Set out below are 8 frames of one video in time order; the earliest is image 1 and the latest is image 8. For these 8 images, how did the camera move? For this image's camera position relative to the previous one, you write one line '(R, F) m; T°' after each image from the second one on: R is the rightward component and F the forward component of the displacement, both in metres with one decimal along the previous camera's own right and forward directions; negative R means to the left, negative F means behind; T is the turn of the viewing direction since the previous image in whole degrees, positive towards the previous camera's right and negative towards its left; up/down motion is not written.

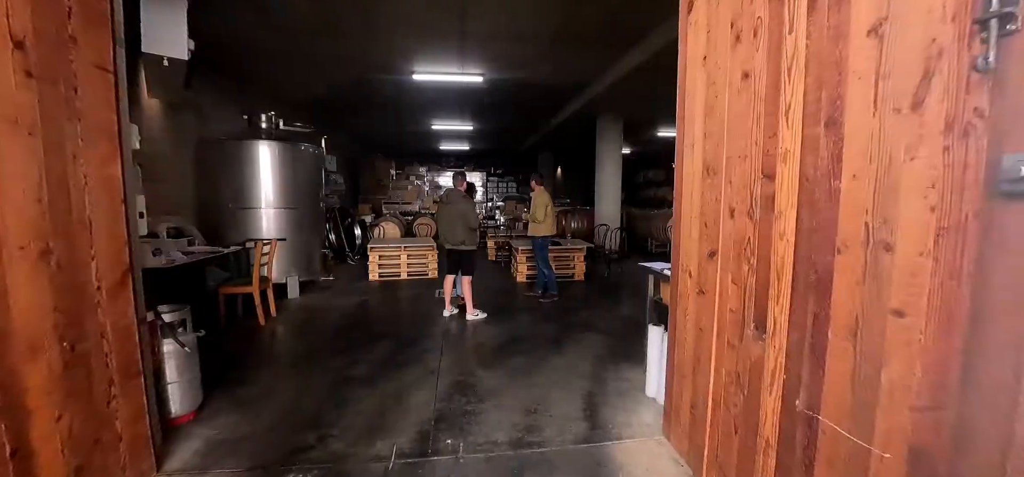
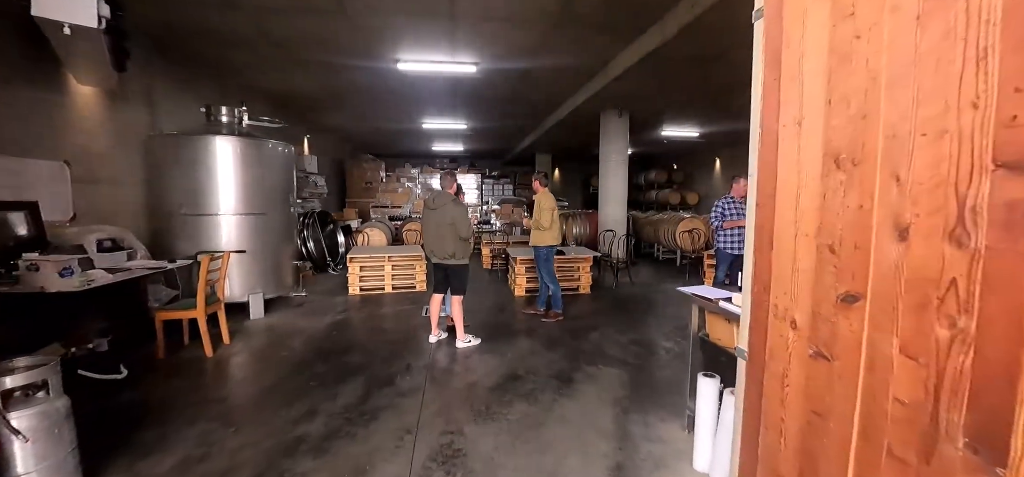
(0.0, +0.7) m; +1°
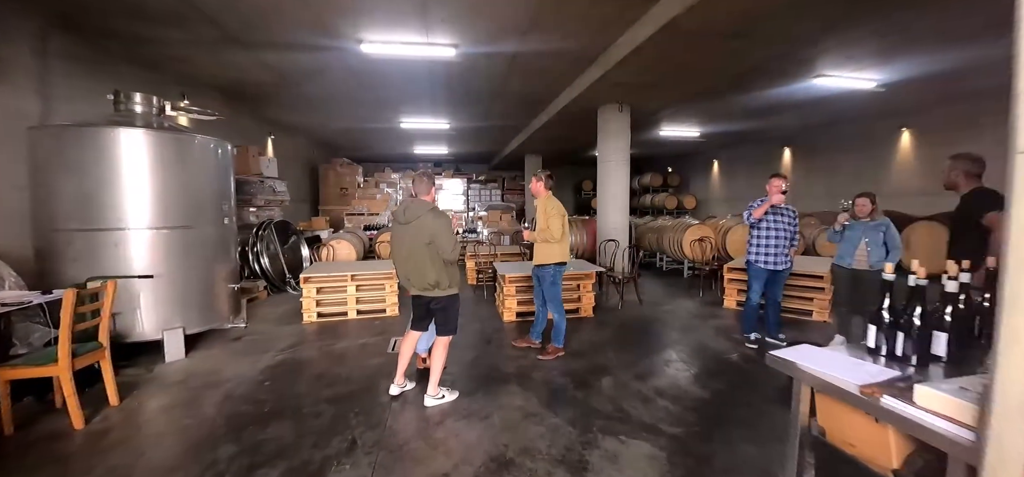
(0.0, +0.9) m; +2°
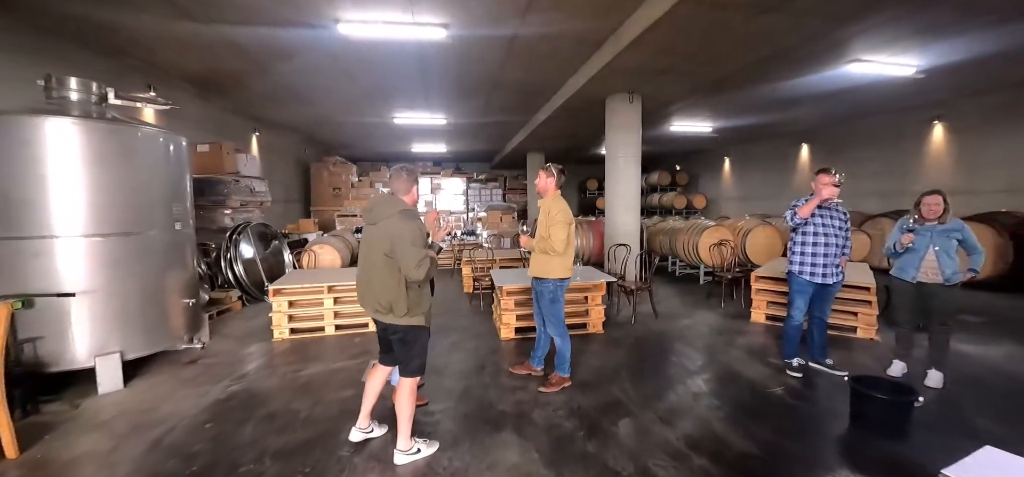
(+0.1, +0.6) m; -1°
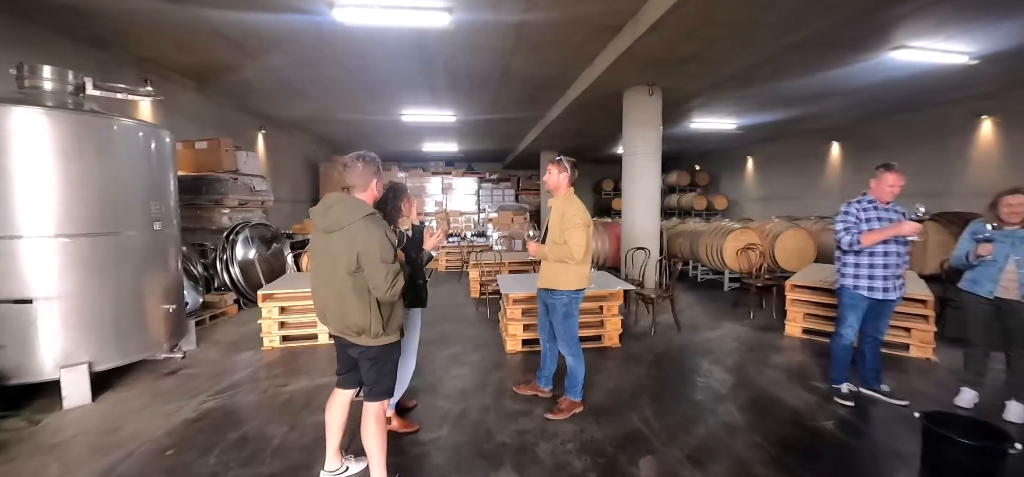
(+0.1, +0.4) m; -2°
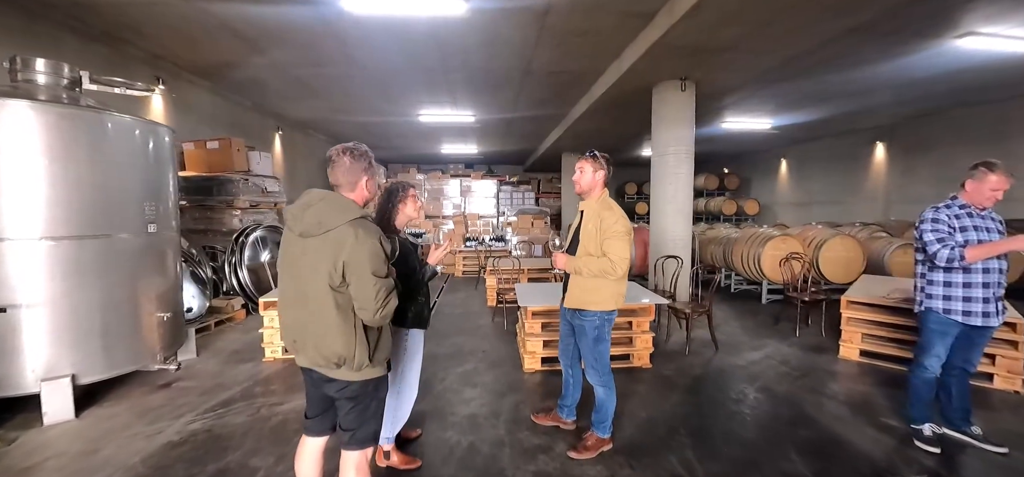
(0.0, +0.3) m; -3°
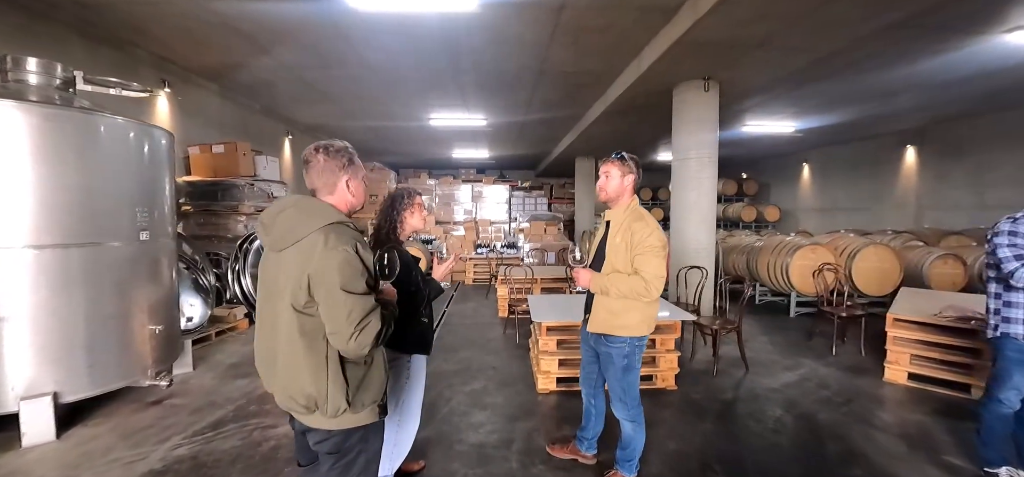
(0.0, +0.2) m; -2°
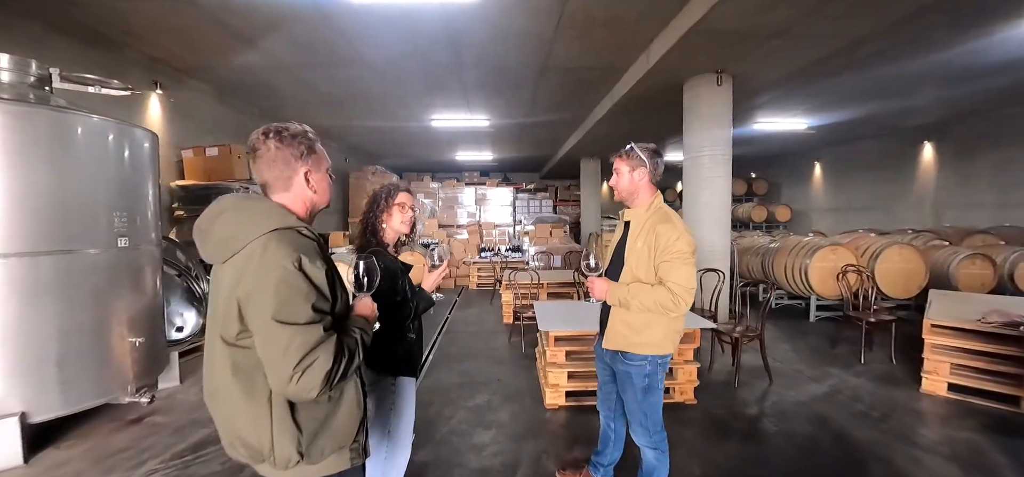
(0.0, +0.2) m; -1°
